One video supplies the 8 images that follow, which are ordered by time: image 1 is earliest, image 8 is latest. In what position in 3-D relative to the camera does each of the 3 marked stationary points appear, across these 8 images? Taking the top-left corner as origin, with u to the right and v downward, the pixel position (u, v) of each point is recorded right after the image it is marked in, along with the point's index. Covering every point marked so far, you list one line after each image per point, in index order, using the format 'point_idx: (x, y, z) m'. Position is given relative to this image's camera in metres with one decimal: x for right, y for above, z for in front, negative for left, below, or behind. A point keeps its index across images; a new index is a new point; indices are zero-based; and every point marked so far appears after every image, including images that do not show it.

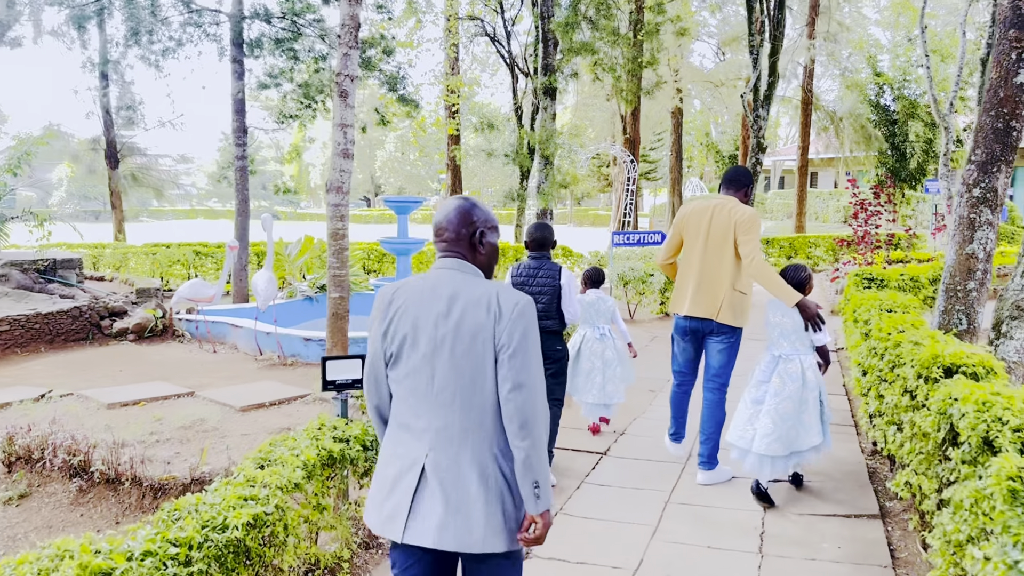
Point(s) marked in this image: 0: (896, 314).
0: (+2.6, -0.2, +5.5) m
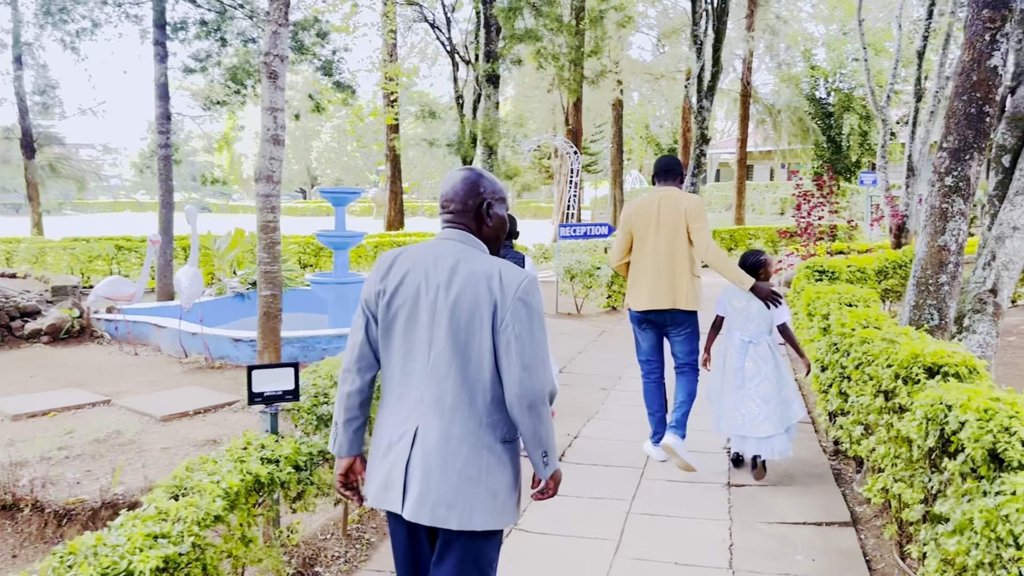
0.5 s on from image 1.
0: (+2.2, -0.1, +5.3) m
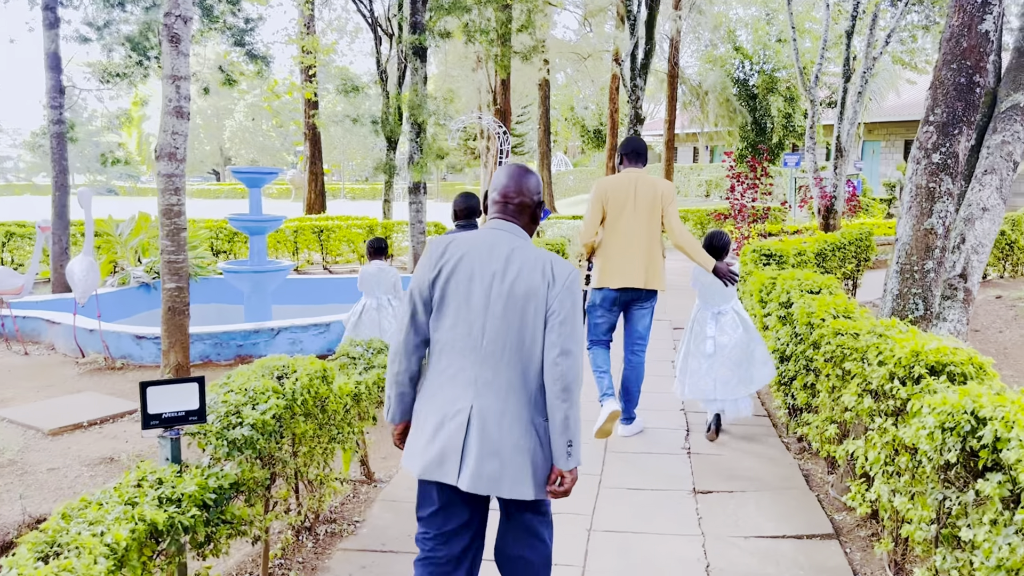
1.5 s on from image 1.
0: (+1.9, 0.0, +5.0) m
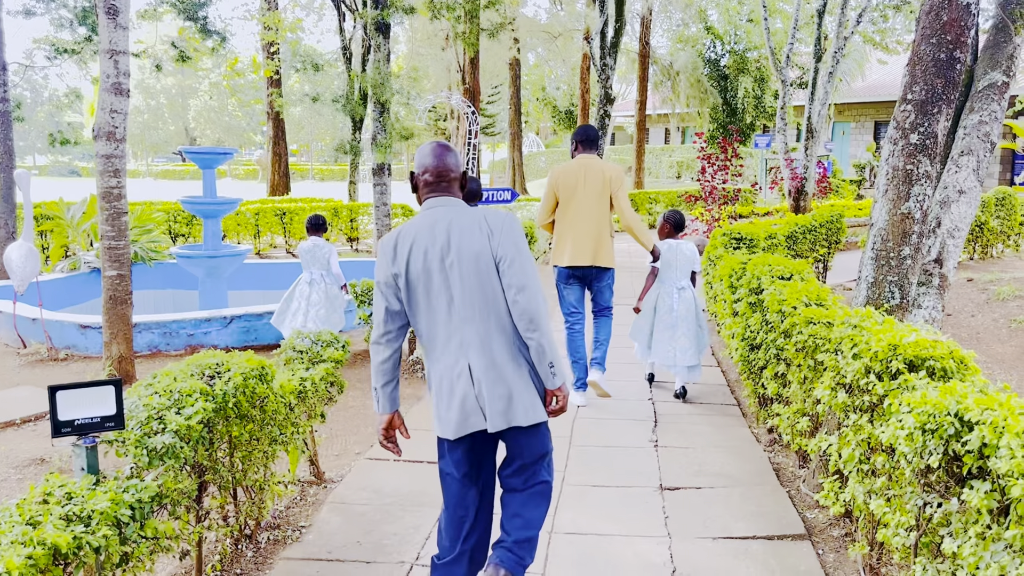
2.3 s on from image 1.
0: (+1.6, 0.0, +4.8) m
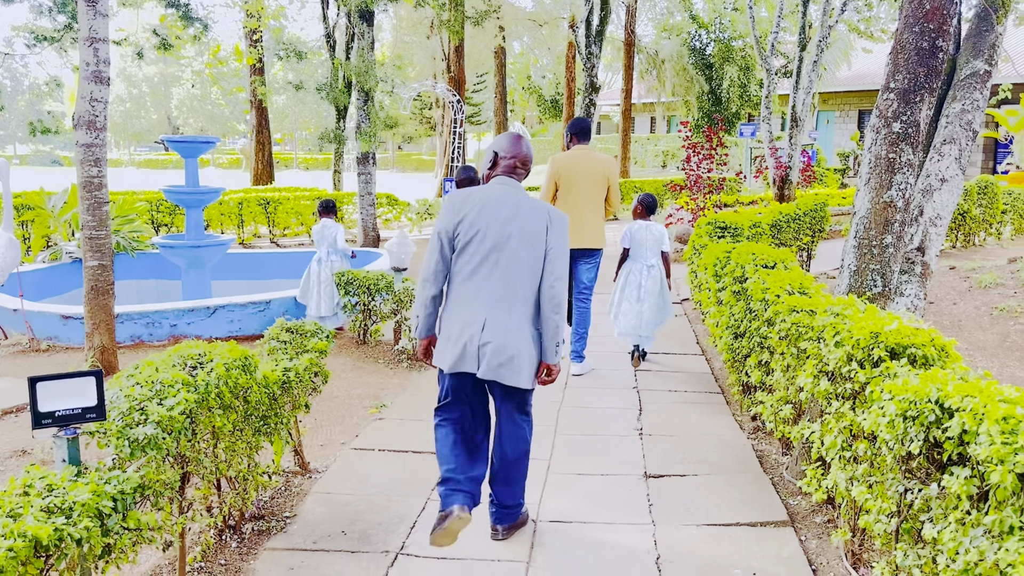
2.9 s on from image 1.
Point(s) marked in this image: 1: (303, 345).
0: (+1.6, +0.1, +4.8) m
1: (-1.0, -0.3, +3.9) m
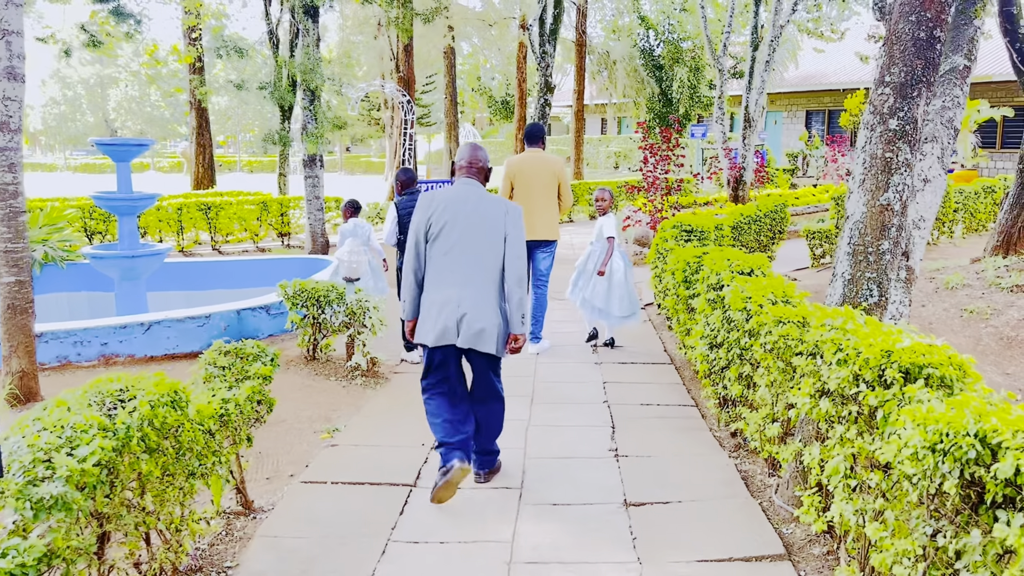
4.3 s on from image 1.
0: (+1.4, +0.1, +4.5) m
1: (-1.1, -0.3, +3.5) m
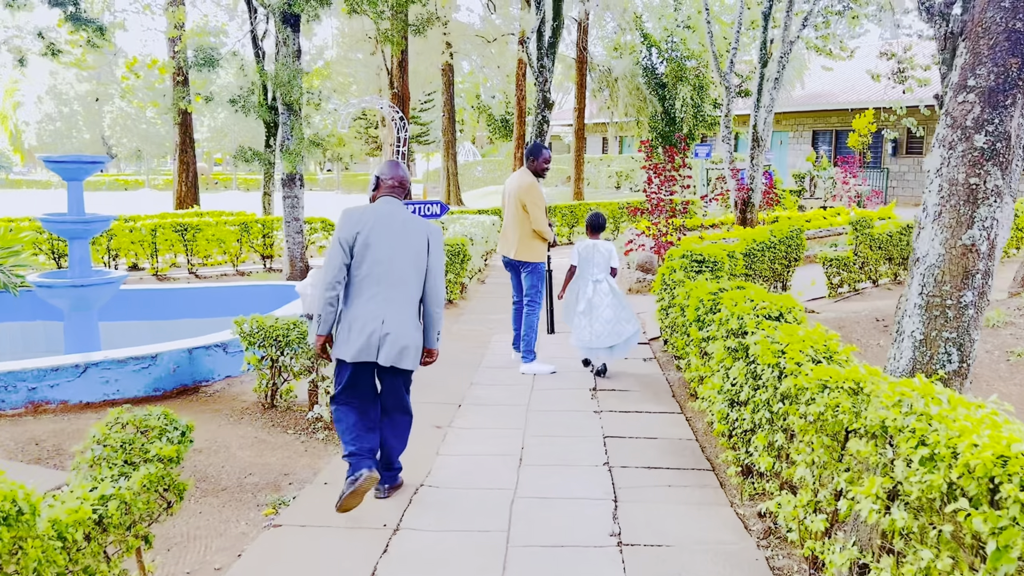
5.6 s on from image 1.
0: (+1.3, -0.2, +3.8) m
1: (-1.2, -0.5, +2.7) m
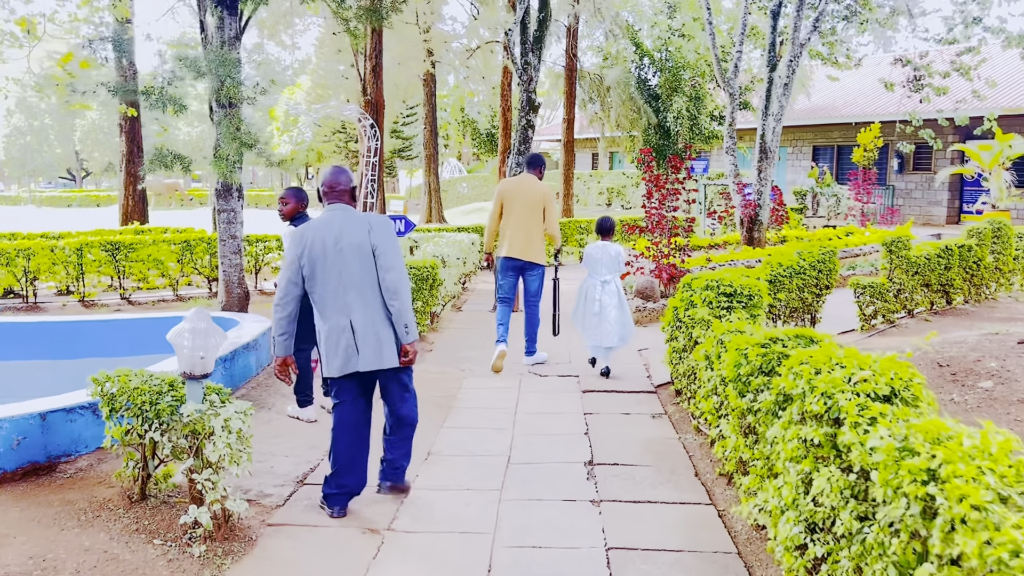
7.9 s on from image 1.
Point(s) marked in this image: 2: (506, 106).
0: (+1.1, -0.3, +2.4) m
1: (-1.3, -0.7, +1.2) m
2: (-0.1, +4.0, +17.9) m
